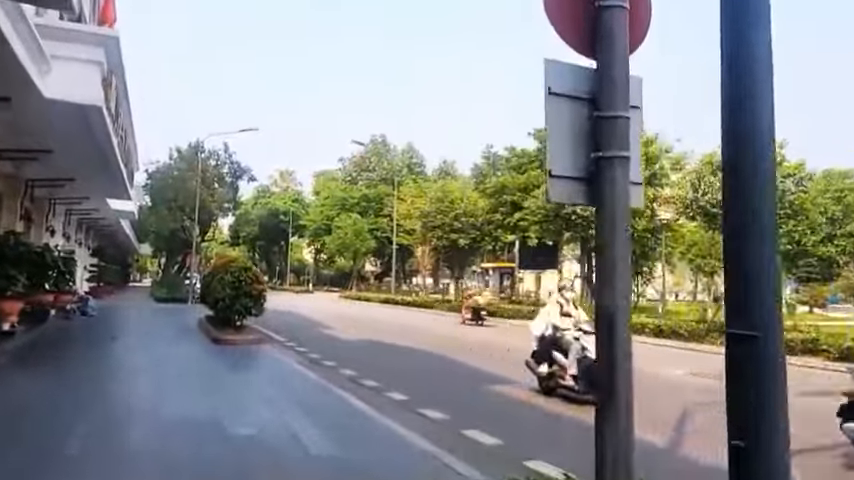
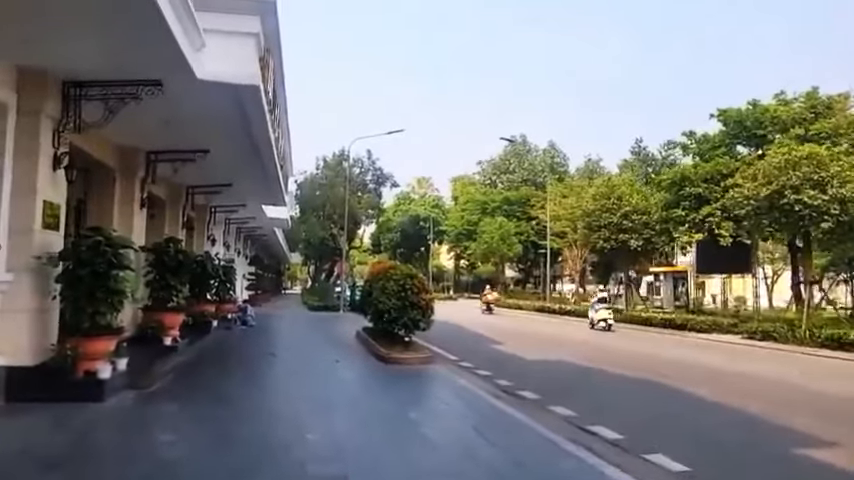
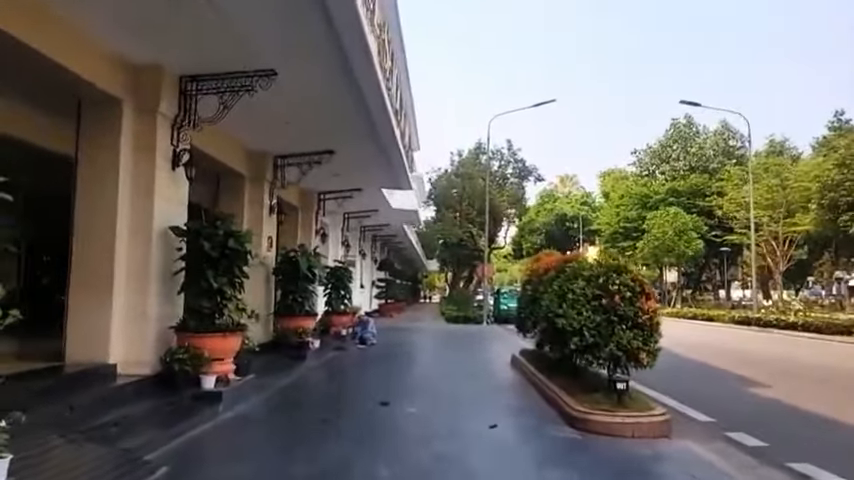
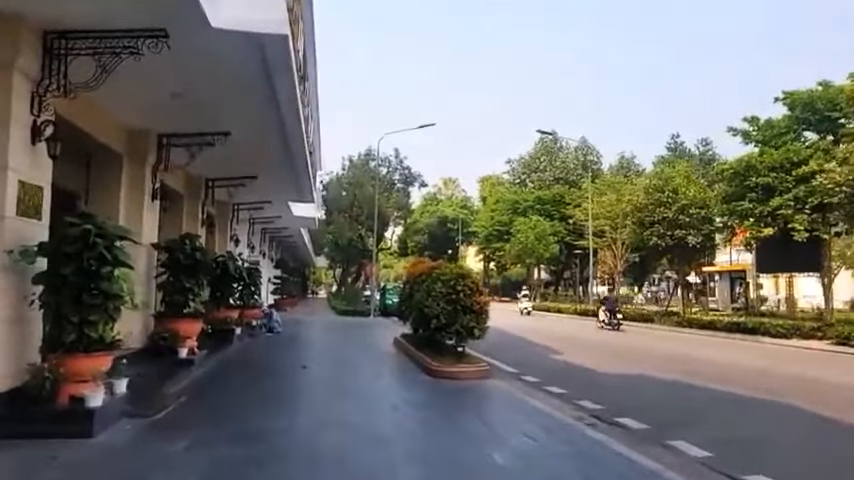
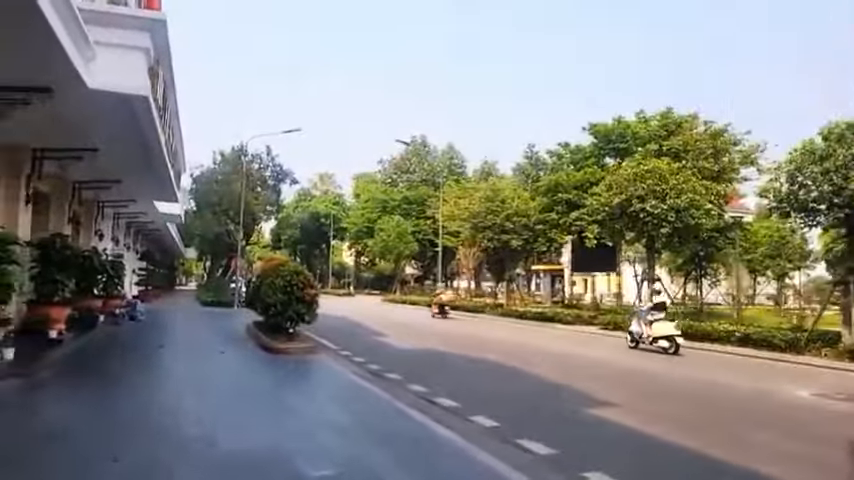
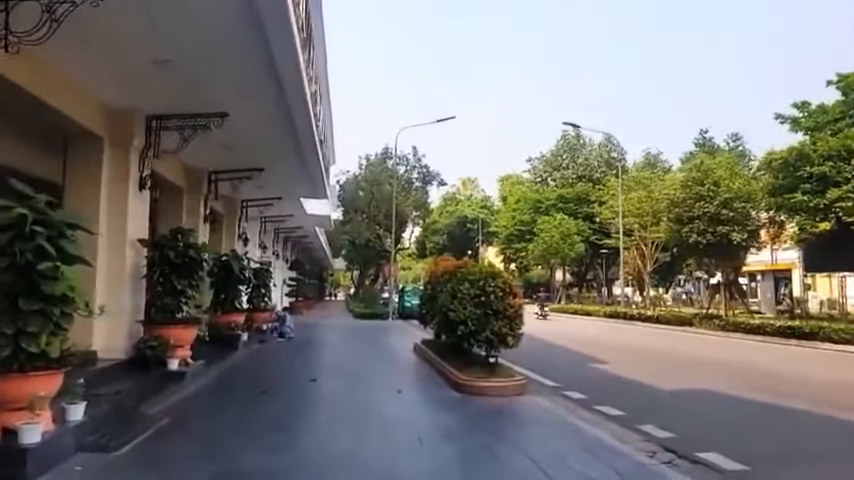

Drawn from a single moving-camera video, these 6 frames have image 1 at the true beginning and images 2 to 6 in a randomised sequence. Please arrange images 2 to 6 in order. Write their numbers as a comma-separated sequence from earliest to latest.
5, 2, 4, 6, 3
